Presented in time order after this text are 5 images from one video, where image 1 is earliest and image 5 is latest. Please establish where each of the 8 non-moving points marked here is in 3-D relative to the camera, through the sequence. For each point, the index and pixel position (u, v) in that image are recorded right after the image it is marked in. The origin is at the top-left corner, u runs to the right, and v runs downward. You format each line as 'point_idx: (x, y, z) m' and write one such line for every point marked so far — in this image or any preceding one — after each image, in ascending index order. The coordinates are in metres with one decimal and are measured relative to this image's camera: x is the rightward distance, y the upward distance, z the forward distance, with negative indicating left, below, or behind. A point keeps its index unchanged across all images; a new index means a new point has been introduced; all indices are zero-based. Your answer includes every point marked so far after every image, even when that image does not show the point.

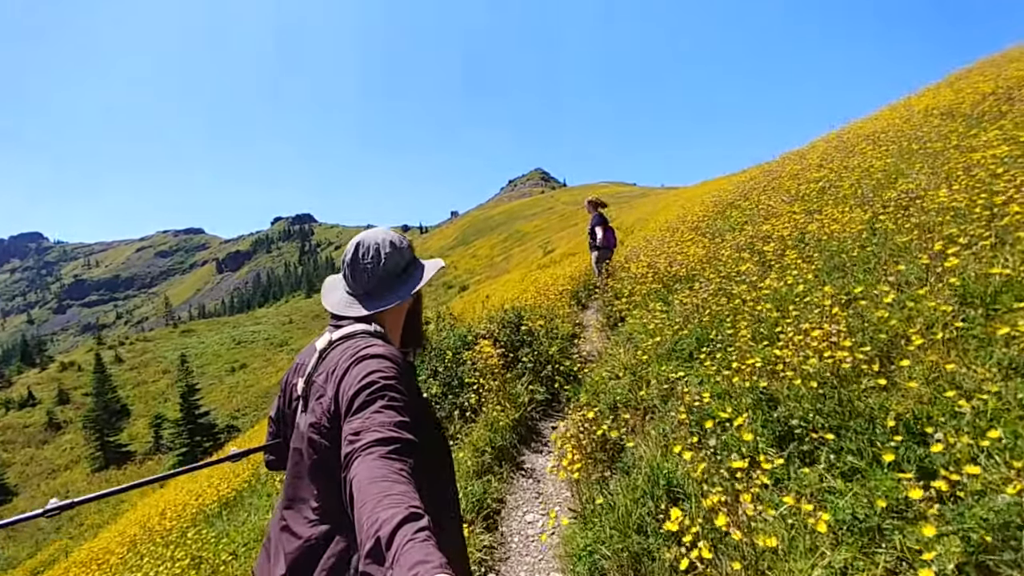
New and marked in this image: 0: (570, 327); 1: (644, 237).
0: (+1.1, -1.0, +11.9) m
1: (+4.6, +1.5, +18.7) m
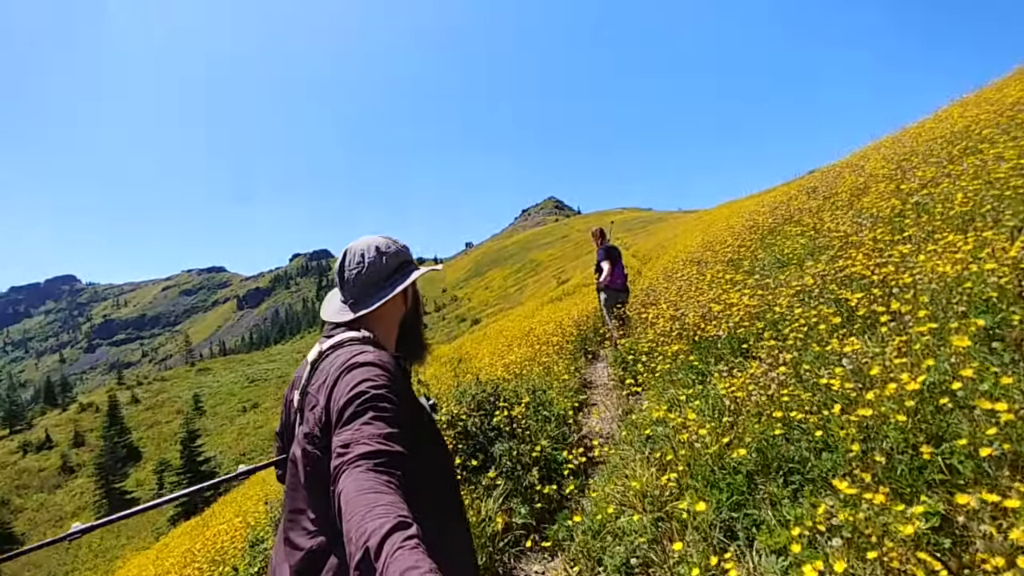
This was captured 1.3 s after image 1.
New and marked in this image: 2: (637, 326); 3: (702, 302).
0: (+1.1, -1.8, +10.2) m
1: (+4.7, +0.4, +17.0) m
2: (+2.6, -0.8, +11.2) m
3: (+3.5, -0.3, +9.8) m
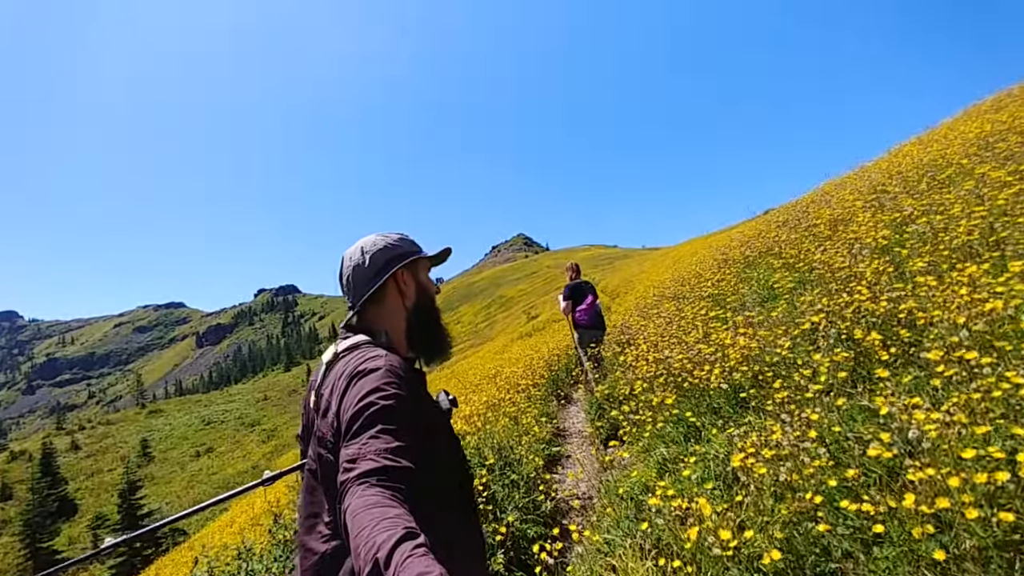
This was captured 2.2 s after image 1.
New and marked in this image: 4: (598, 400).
0: (+0.6, -2.4, +9.5) m
1: (+3.8, -0.6, +16.6) m
2: (+2.0, -1.5, +10.6) m
3: (+2.9, -0.9, +9.3) m
4: (+1.5, -1.9, +9.6) m
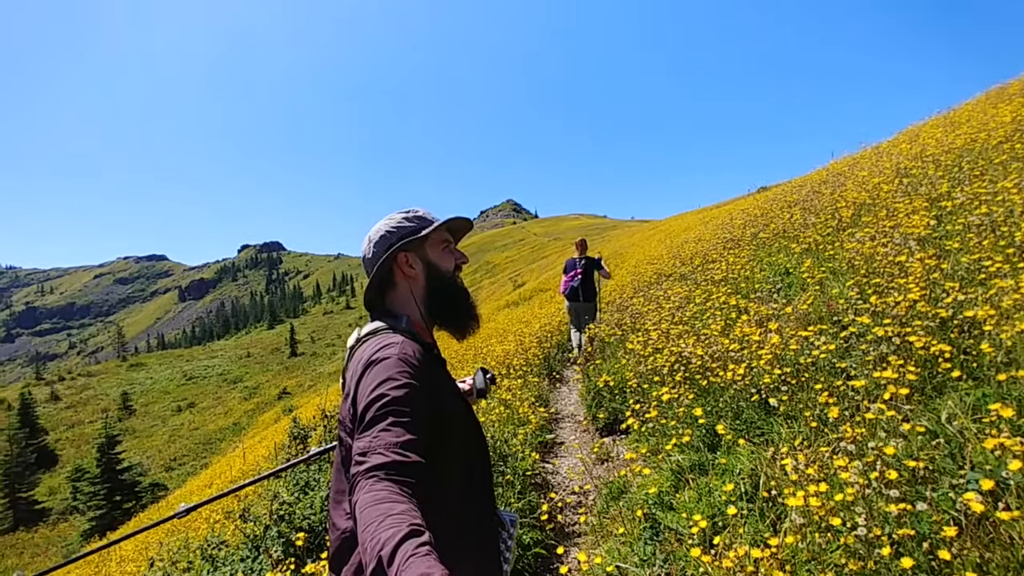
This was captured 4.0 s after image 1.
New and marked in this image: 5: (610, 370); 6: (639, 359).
0: (+0.4, -2.0, +9.1) m
1: (+3.5, +0.1, +16.2) m
2: (+1.8, -1.0, +10.3) m
3: (+2.8, -0.5, +9.0) m
4: (+1.3, -1.5, +9.3) m
5: (+1.5, -1.3, +9.2) m
6: (+1.9, -1.0, +8.8) m
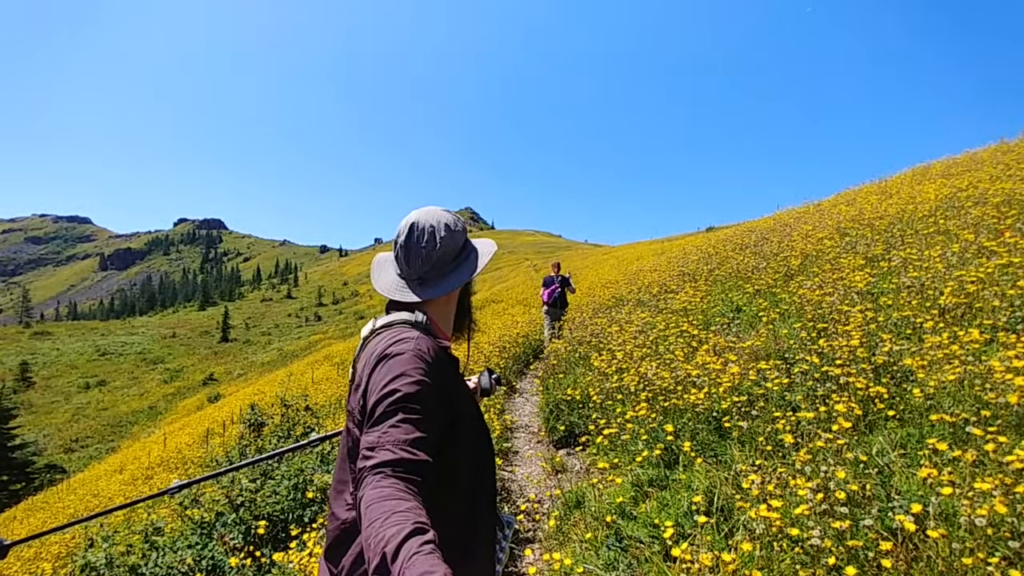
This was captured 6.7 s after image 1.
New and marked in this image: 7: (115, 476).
0: (-0.5, -2.1, +9.3) m
1: (+2.2, -0.5, +16.7) m
2: (+1.0, -1.4, +10.6) m
3: (+2.1, -1.0, +9.4) m
4: (+0.5, -1.7, +9.6) m
5: (+0.7, -1.6, +9.5) m
6: (+1.2, -1.4, +9.1) m
7: (-13.9, -6.4, +19.7) m
